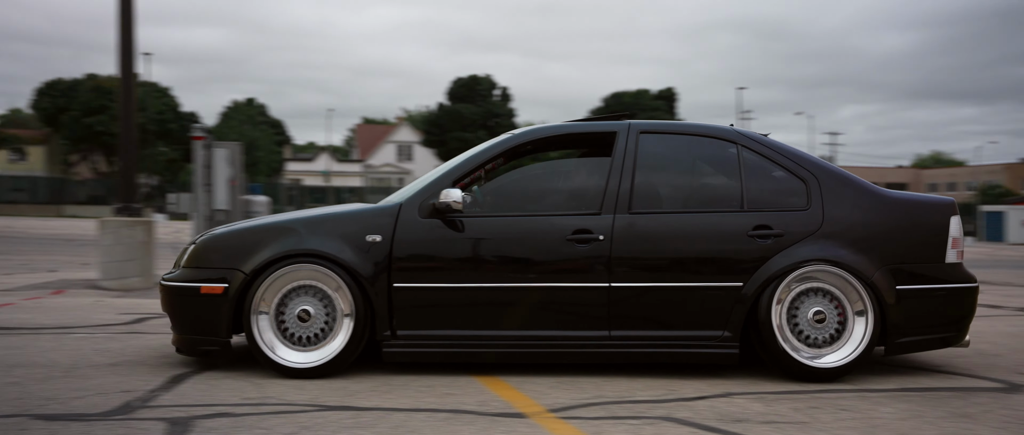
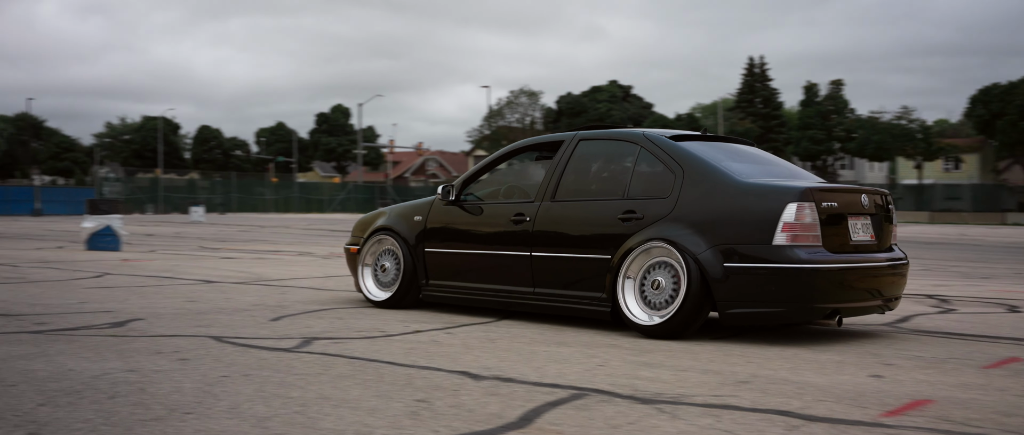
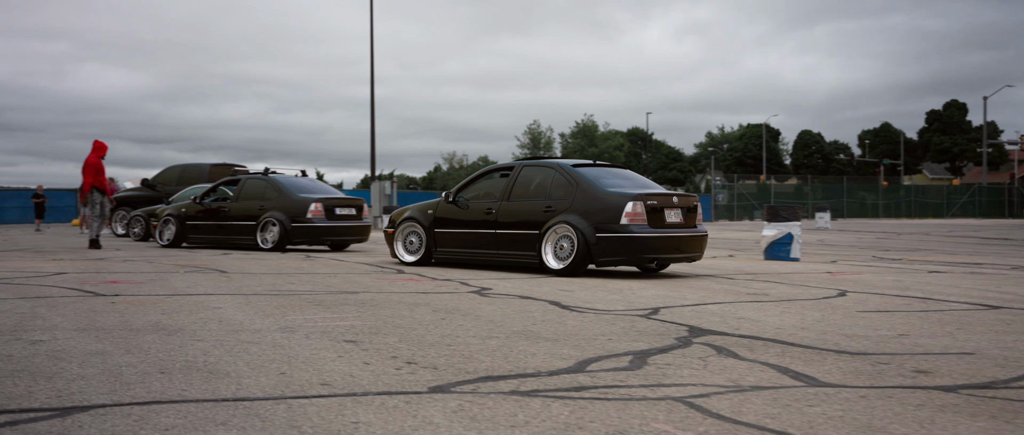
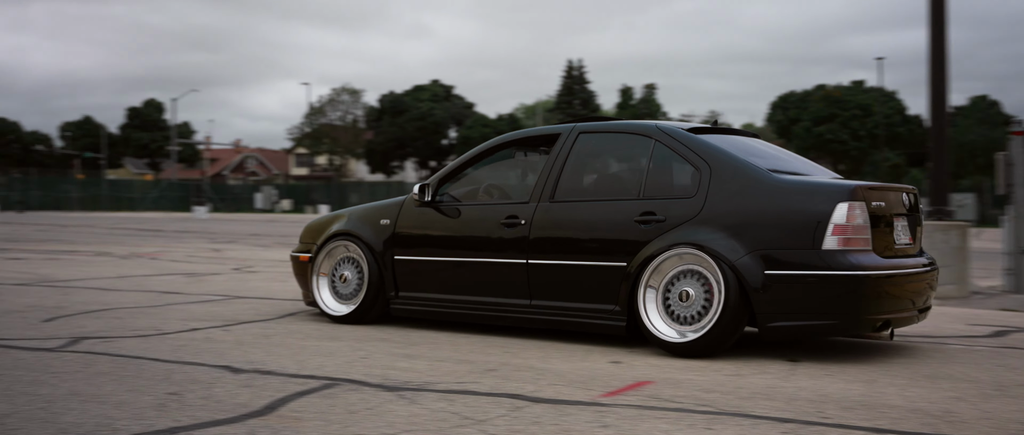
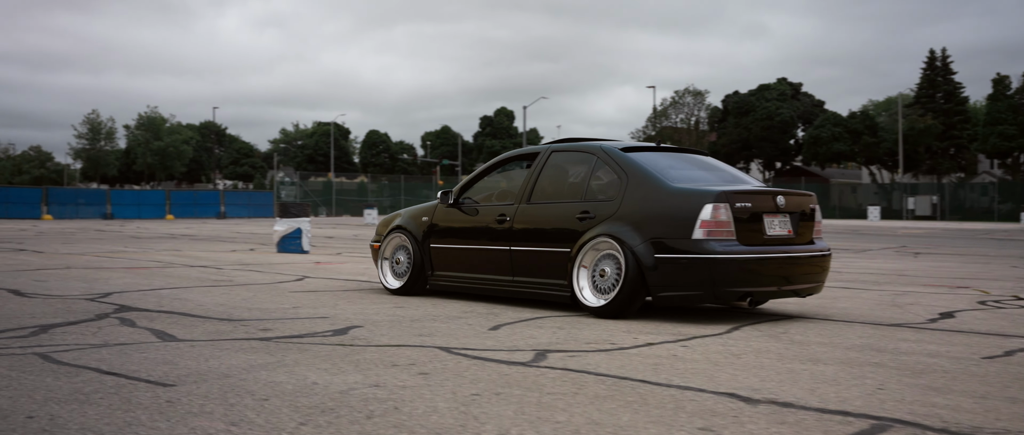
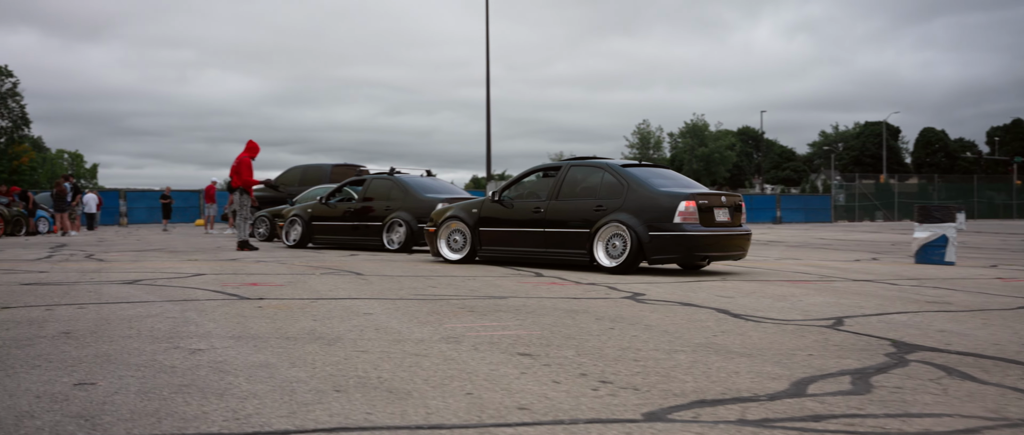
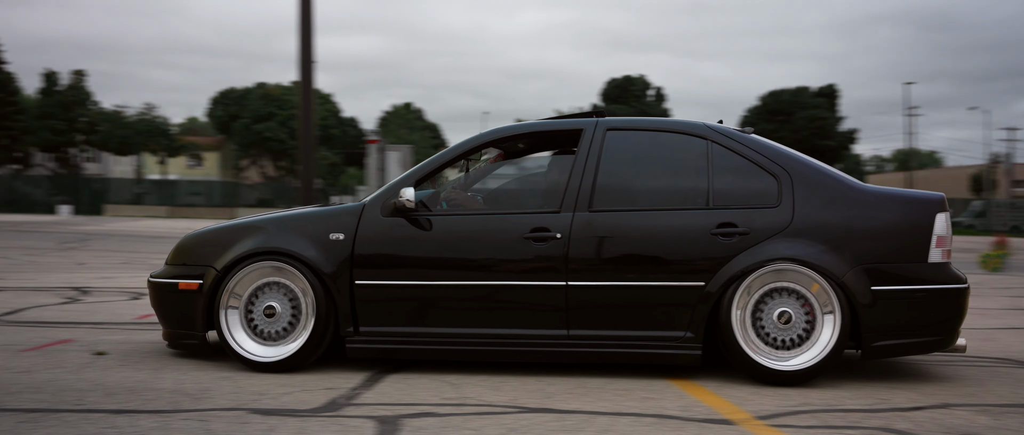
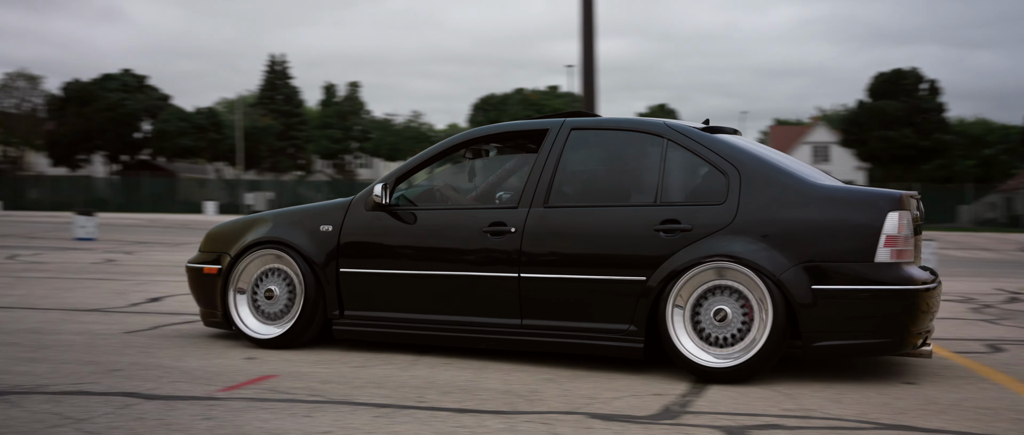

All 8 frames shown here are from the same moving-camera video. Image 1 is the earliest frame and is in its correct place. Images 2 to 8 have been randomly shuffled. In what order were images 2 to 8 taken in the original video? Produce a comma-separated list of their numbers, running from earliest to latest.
7, 8, 4, 2, 5, 3, 6
